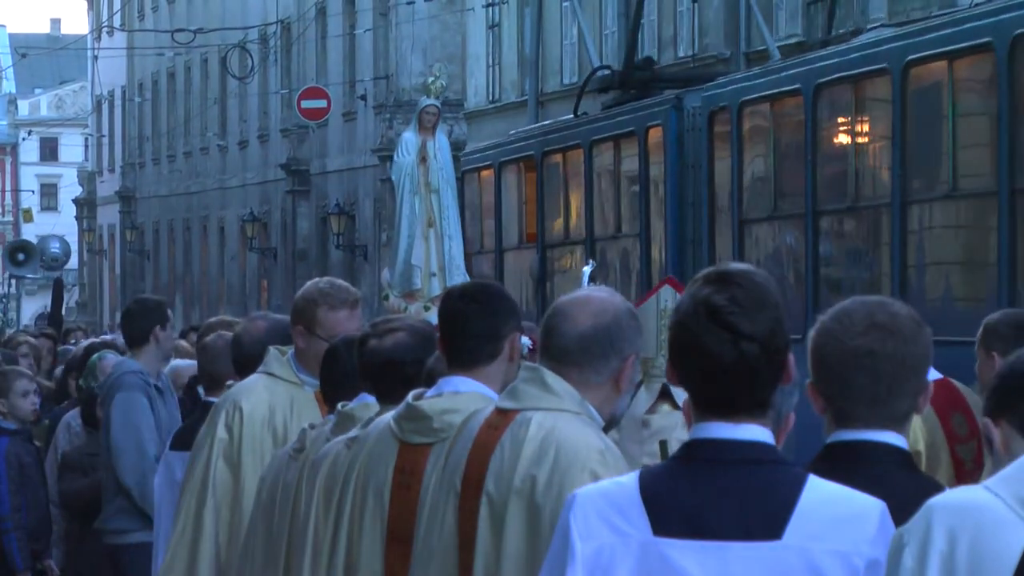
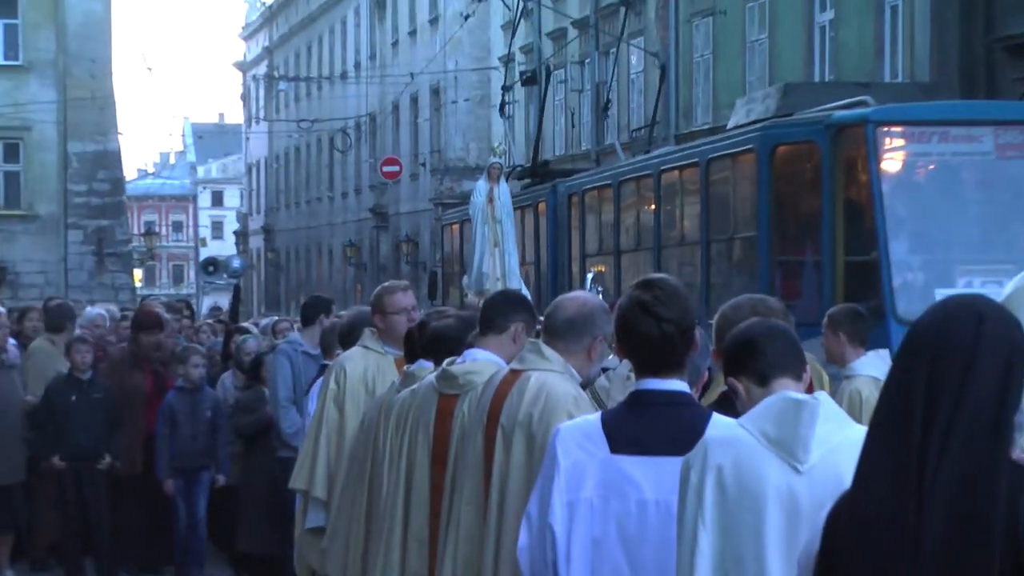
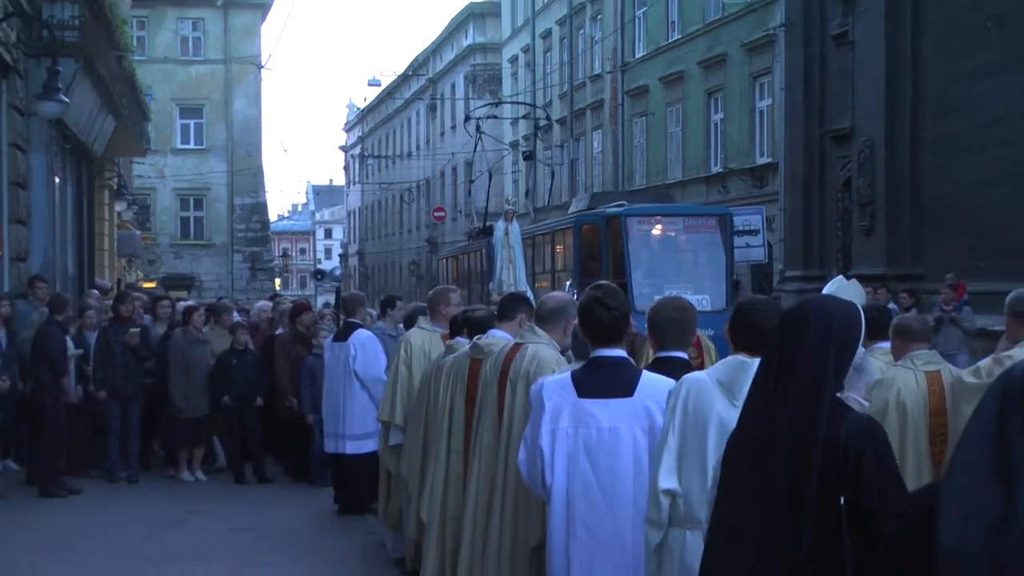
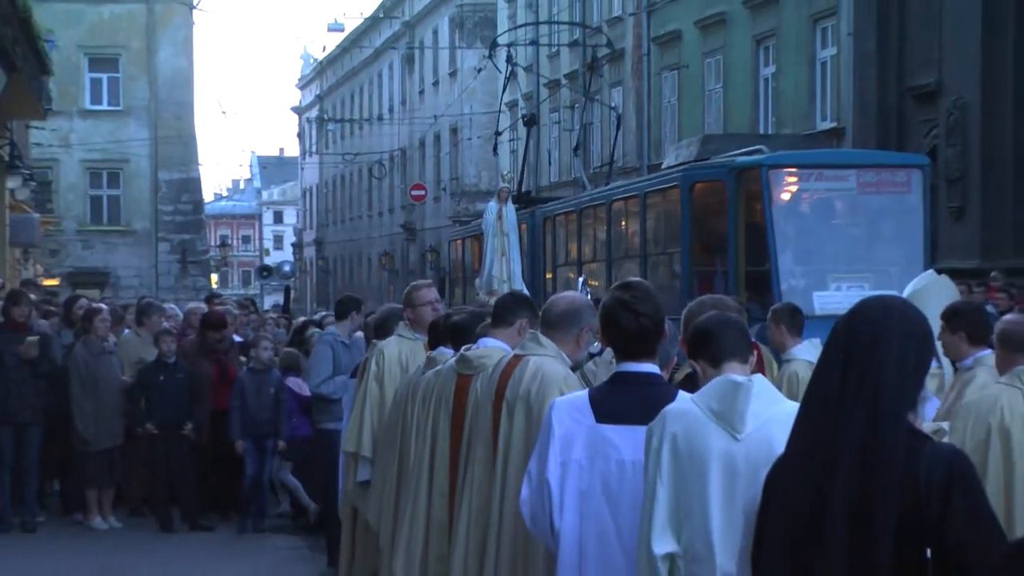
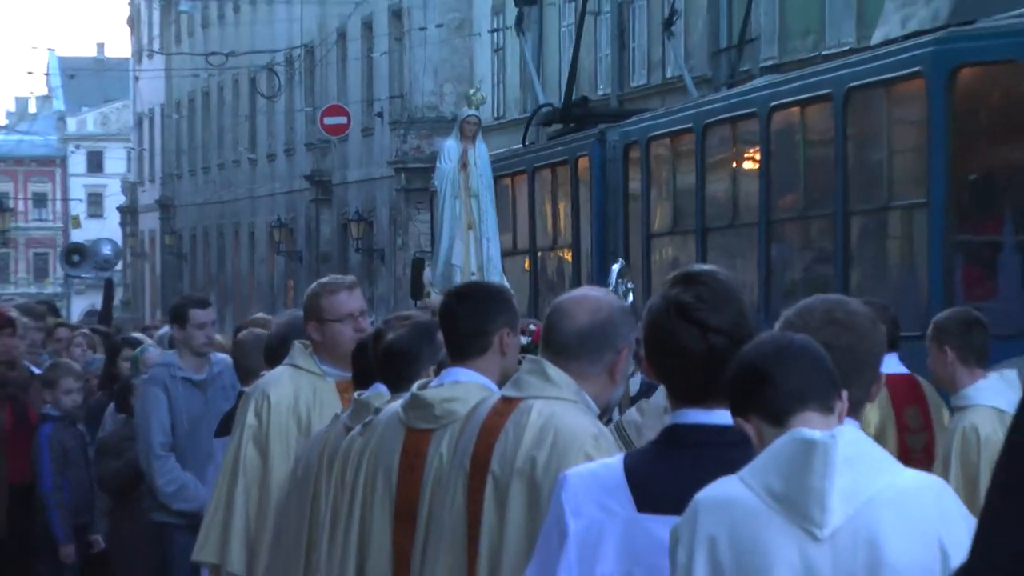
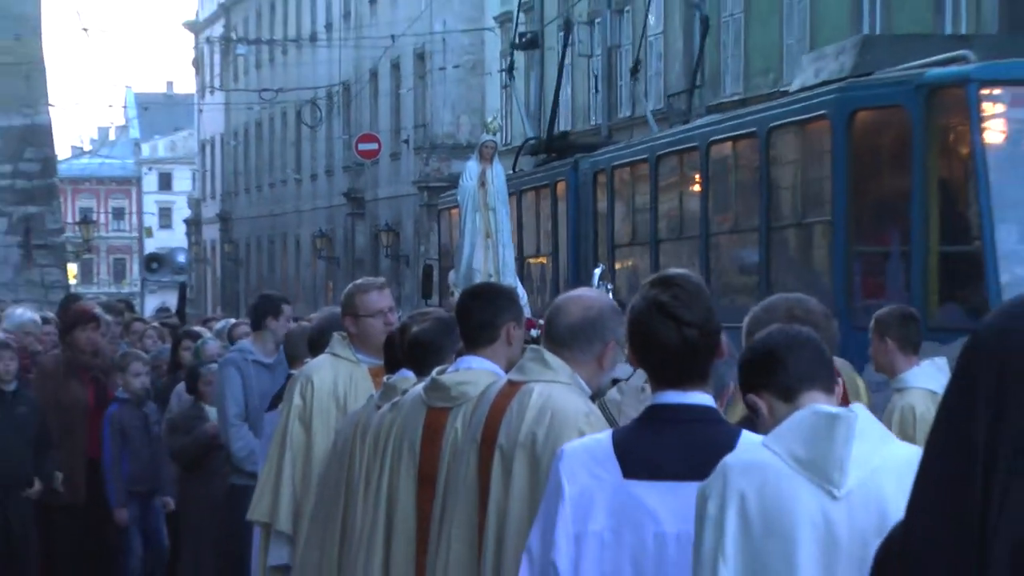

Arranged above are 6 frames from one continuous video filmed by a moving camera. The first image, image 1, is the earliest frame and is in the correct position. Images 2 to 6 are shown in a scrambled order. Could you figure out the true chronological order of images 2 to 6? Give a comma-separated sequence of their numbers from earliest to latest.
5, 6, 2, 4, 3
